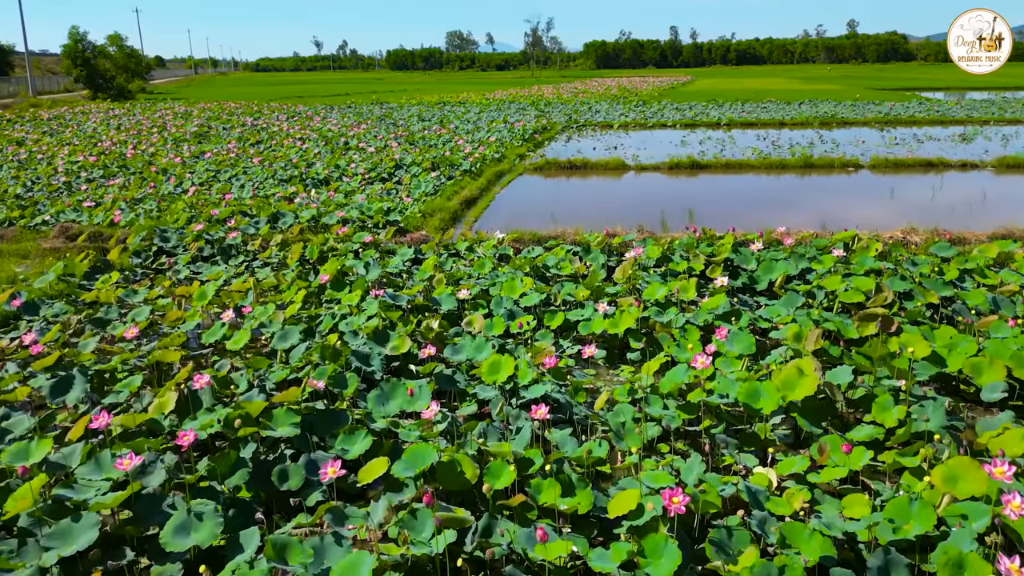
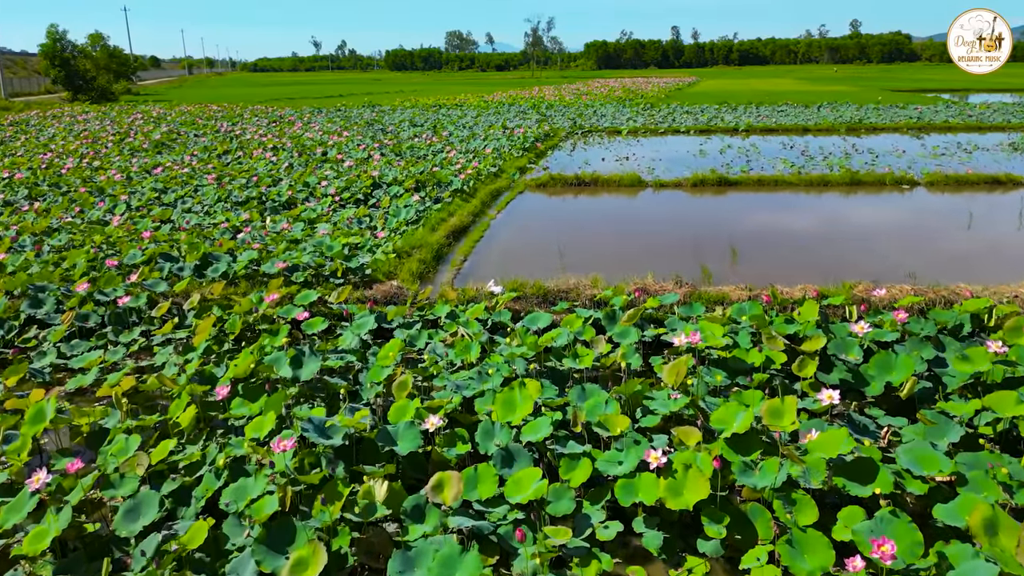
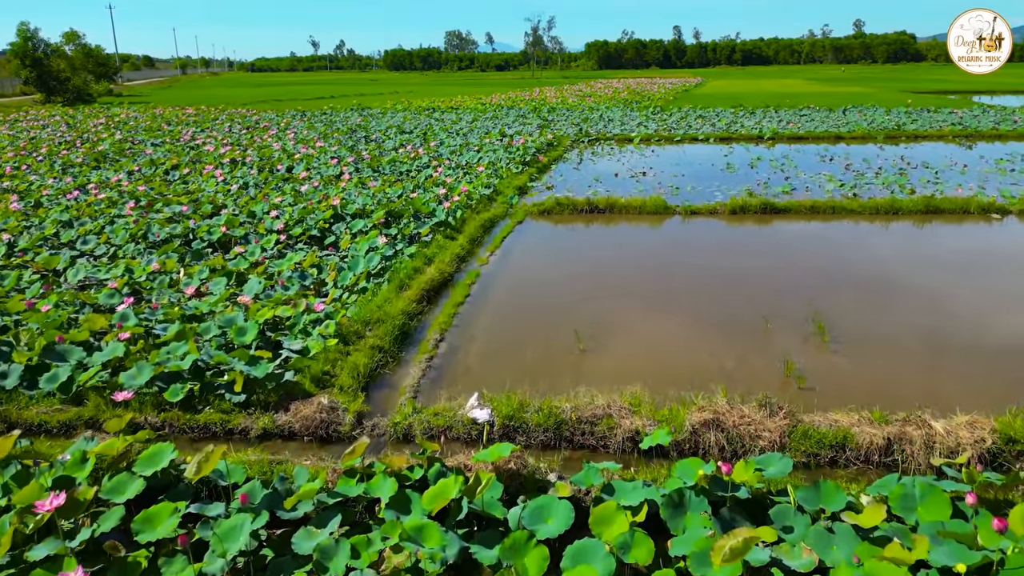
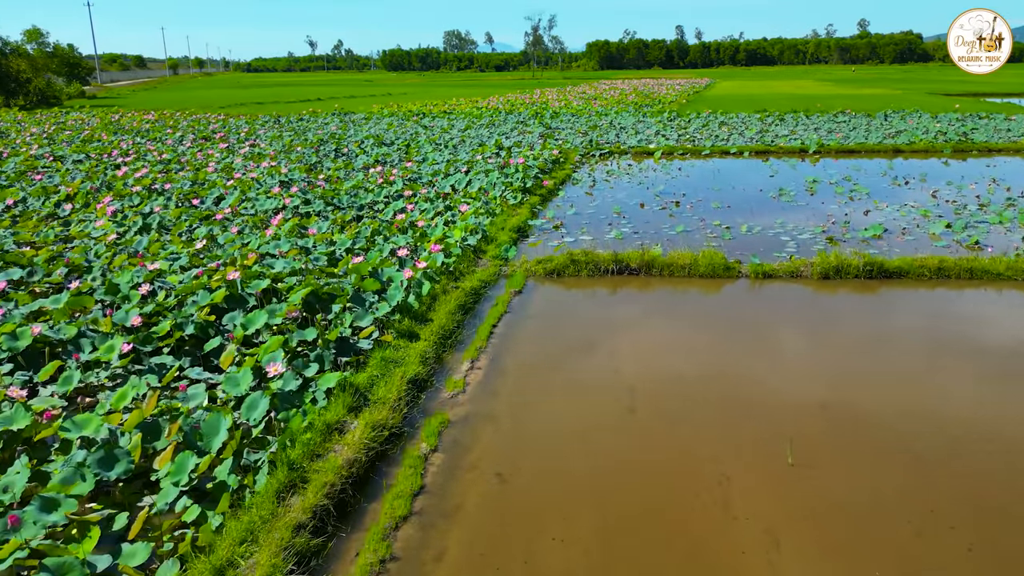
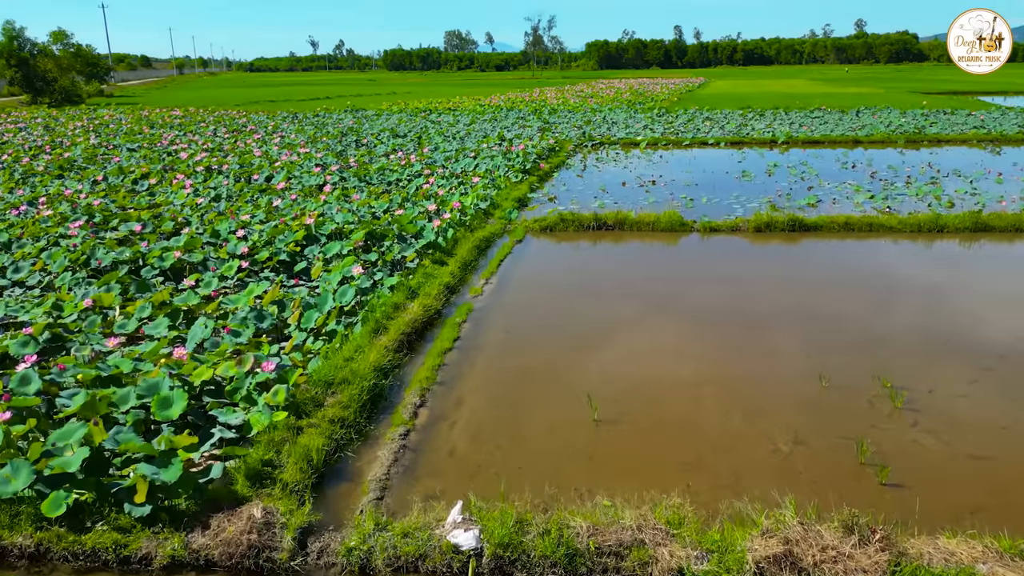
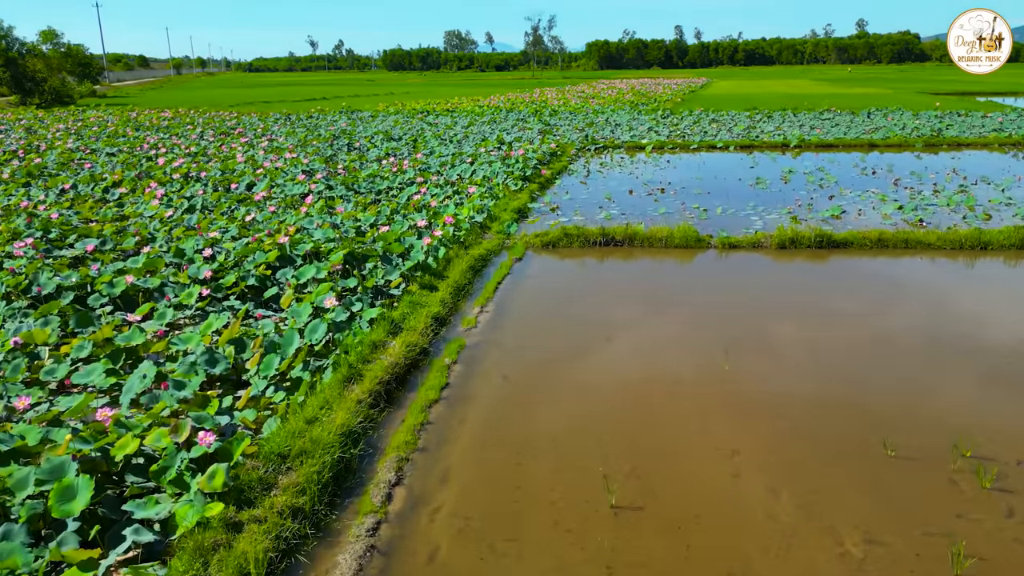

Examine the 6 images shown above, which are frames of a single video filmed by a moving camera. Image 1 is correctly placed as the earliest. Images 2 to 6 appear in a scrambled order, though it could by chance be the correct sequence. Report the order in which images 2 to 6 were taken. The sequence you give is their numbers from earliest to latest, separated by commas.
2, 3, 5, 6, 4
